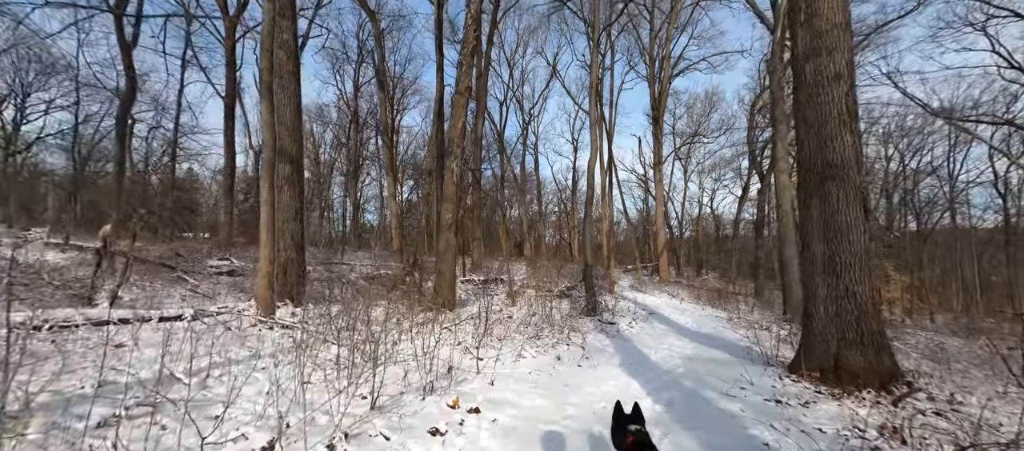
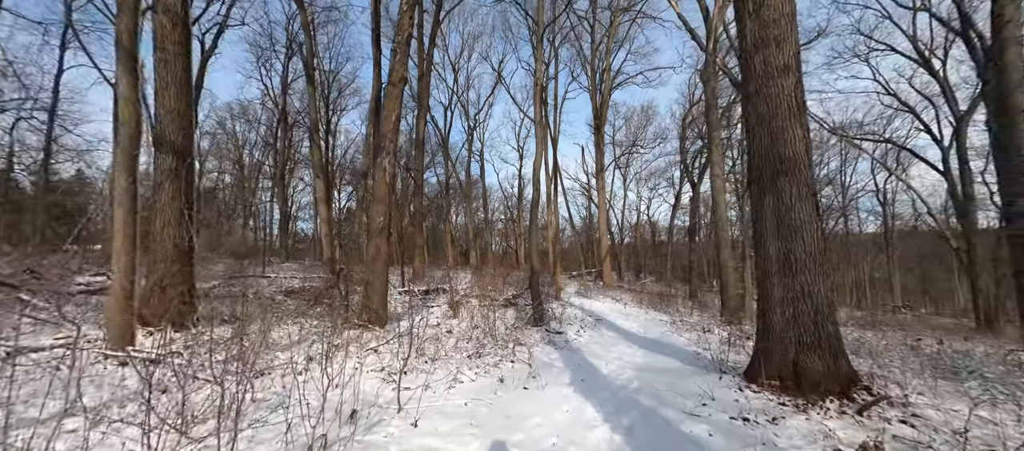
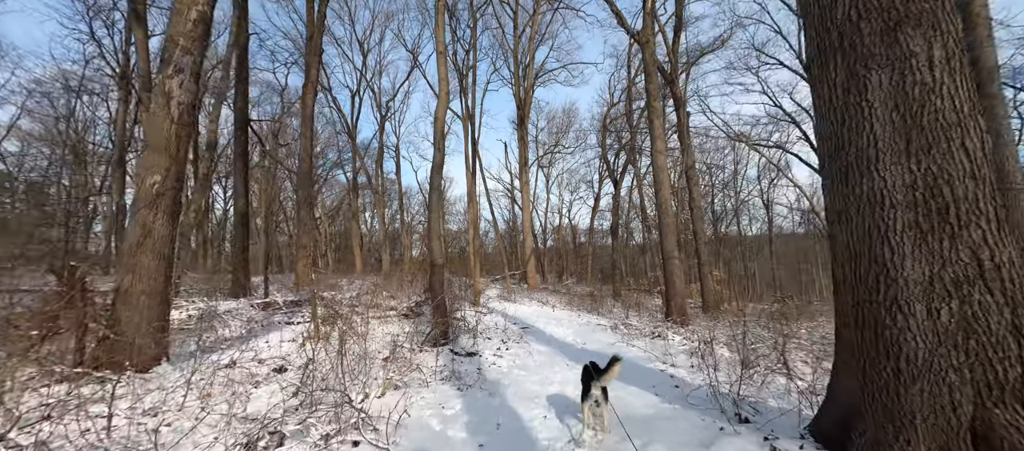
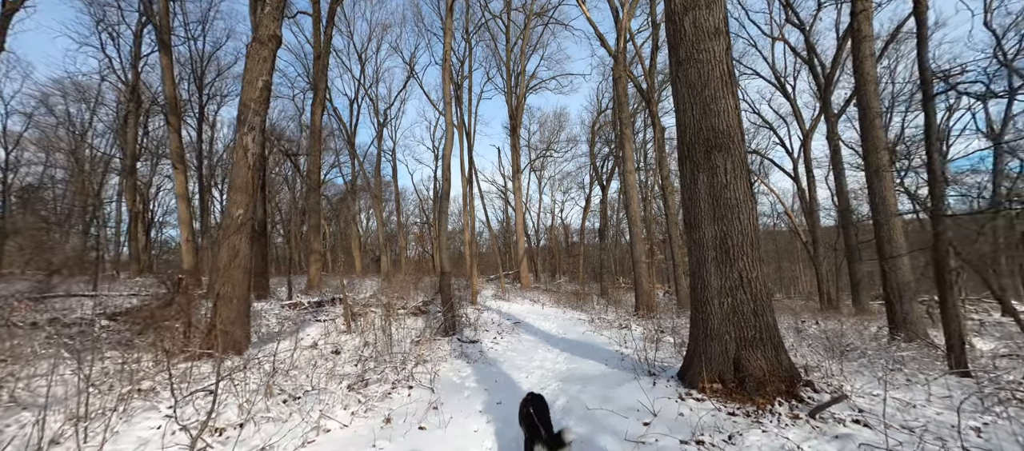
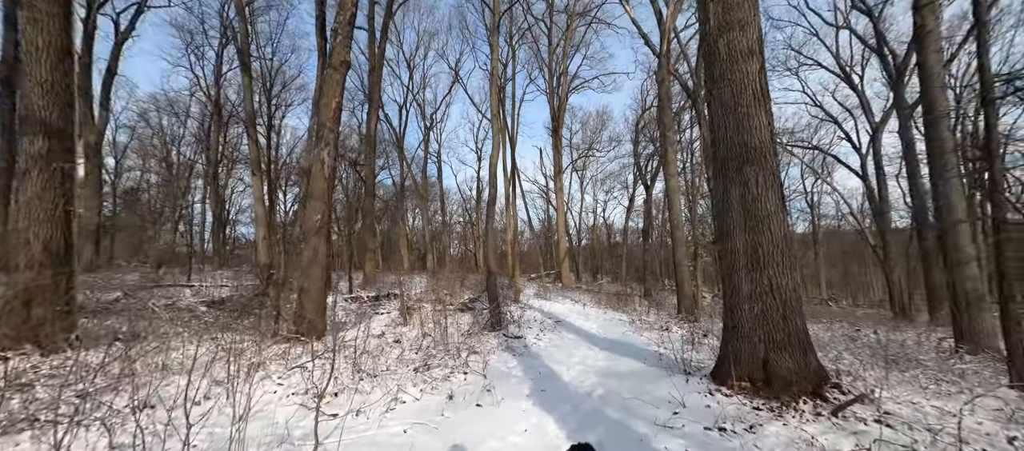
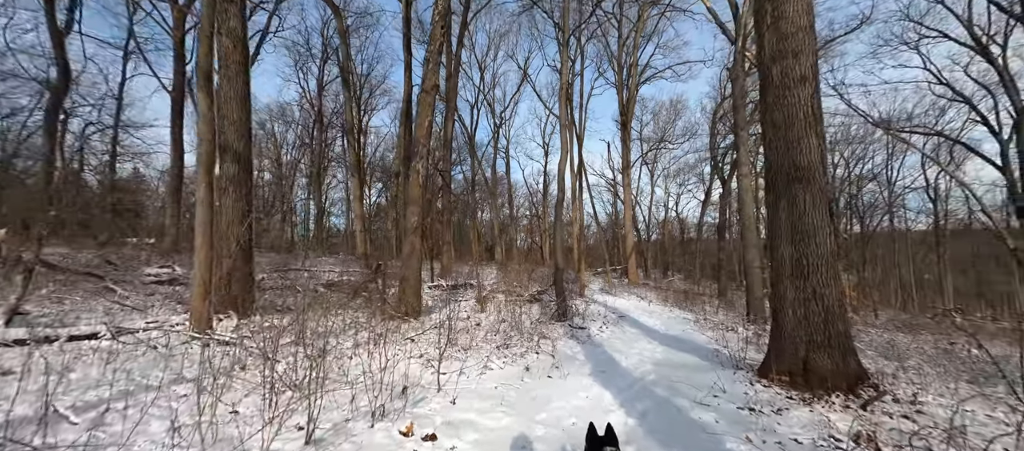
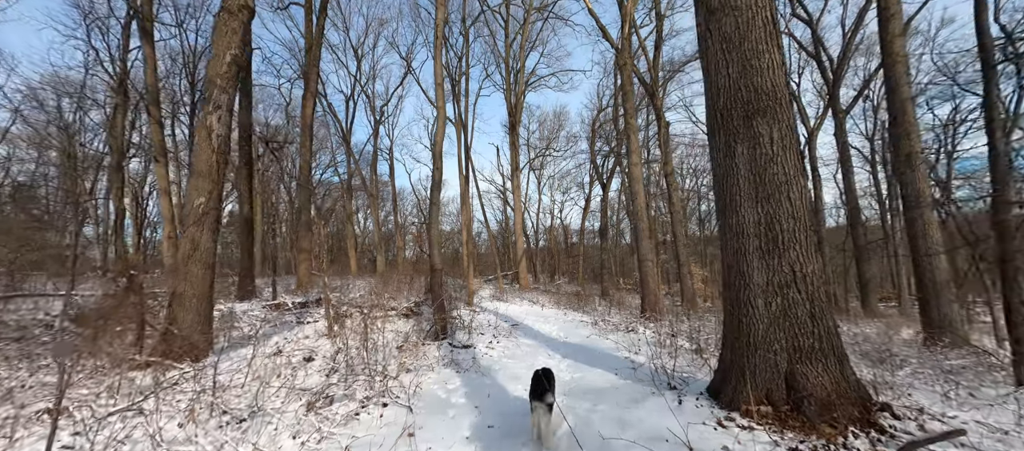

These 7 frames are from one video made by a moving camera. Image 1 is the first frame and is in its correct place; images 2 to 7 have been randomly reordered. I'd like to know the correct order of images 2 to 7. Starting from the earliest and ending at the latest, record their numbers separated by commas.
6, 2, 5, 4, 7, 3
